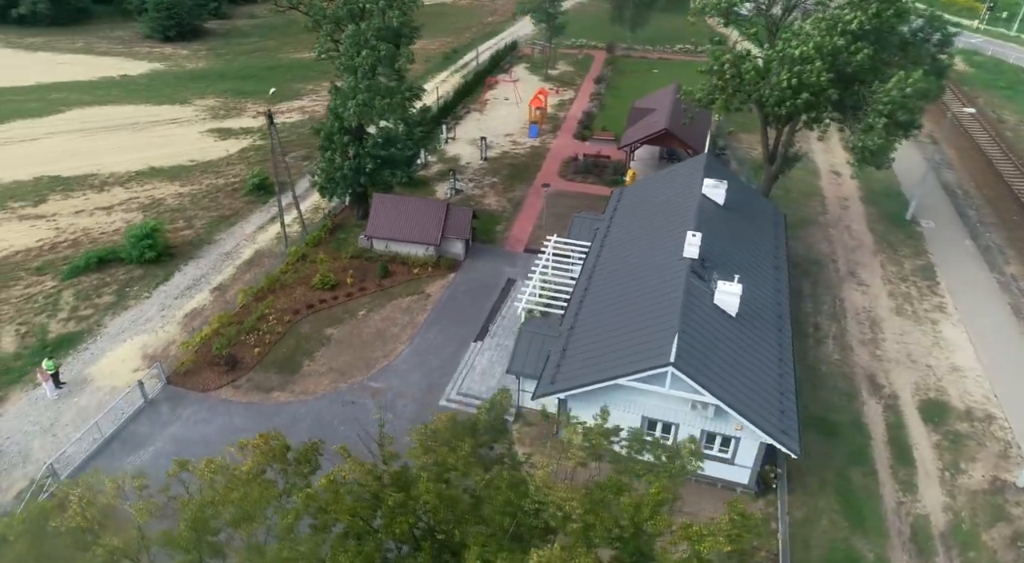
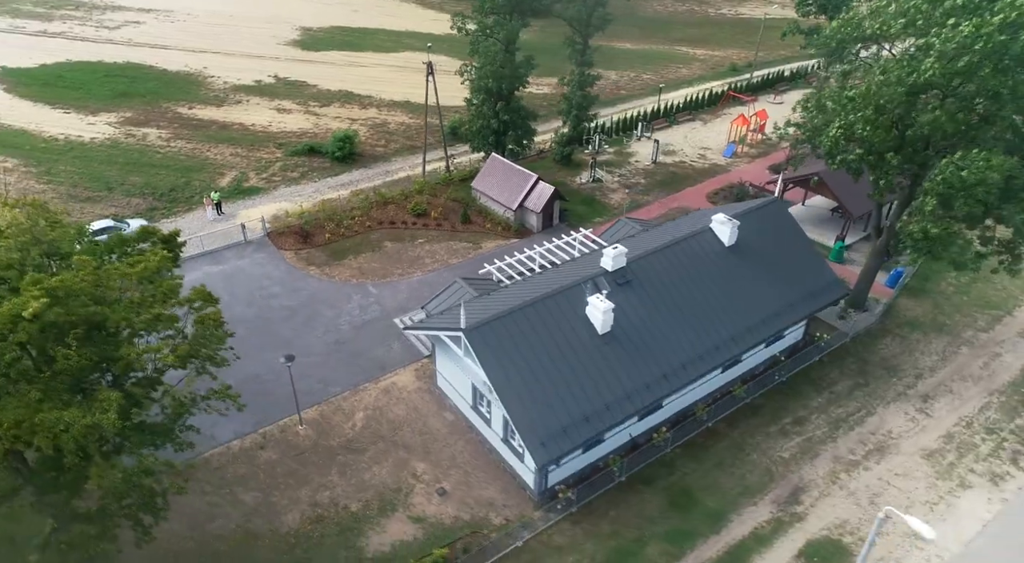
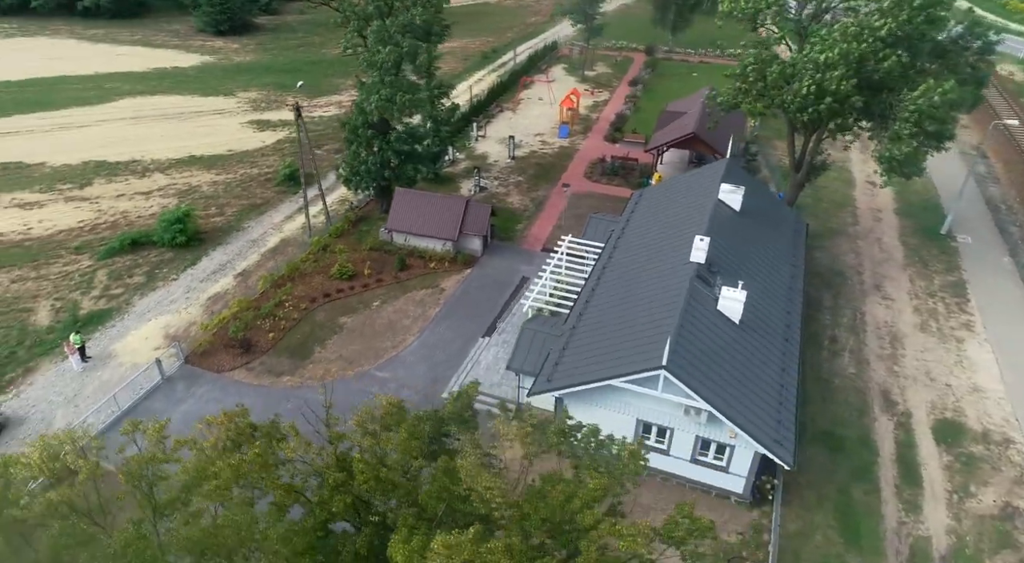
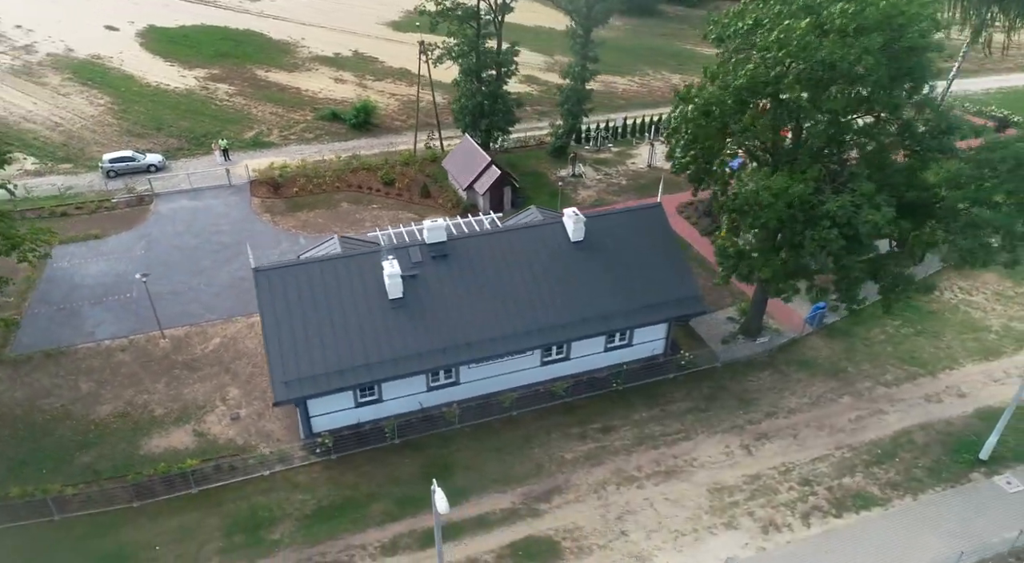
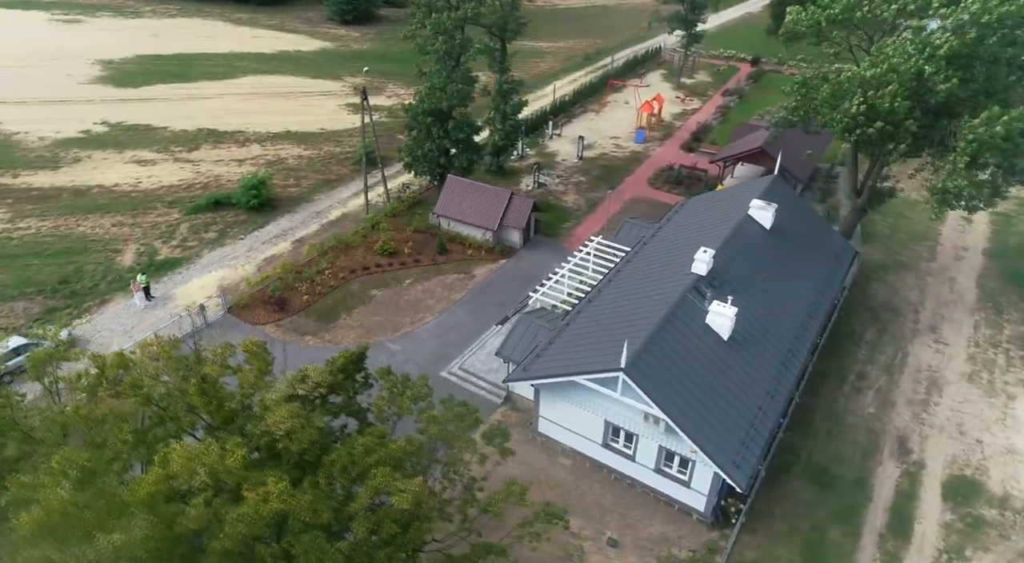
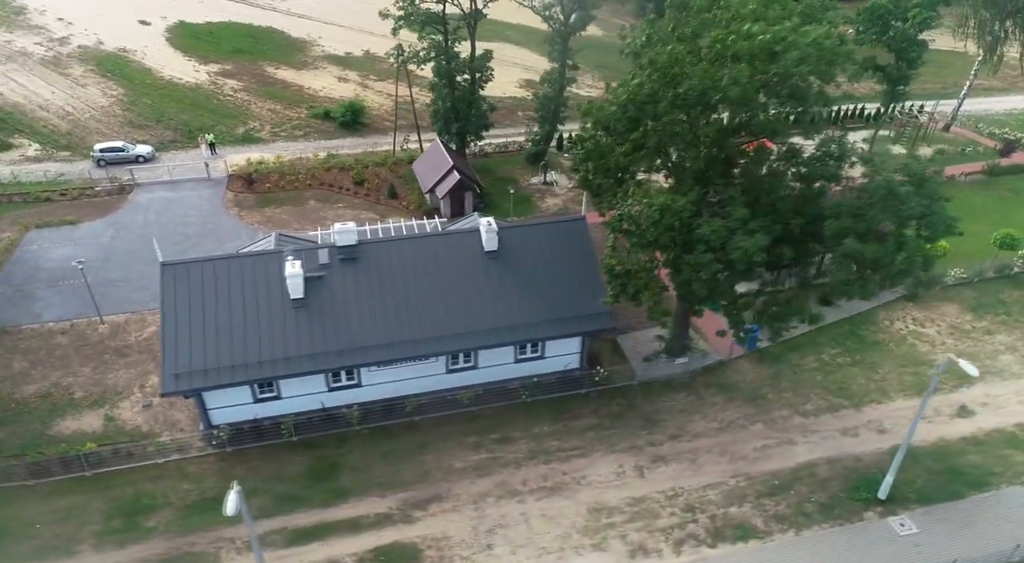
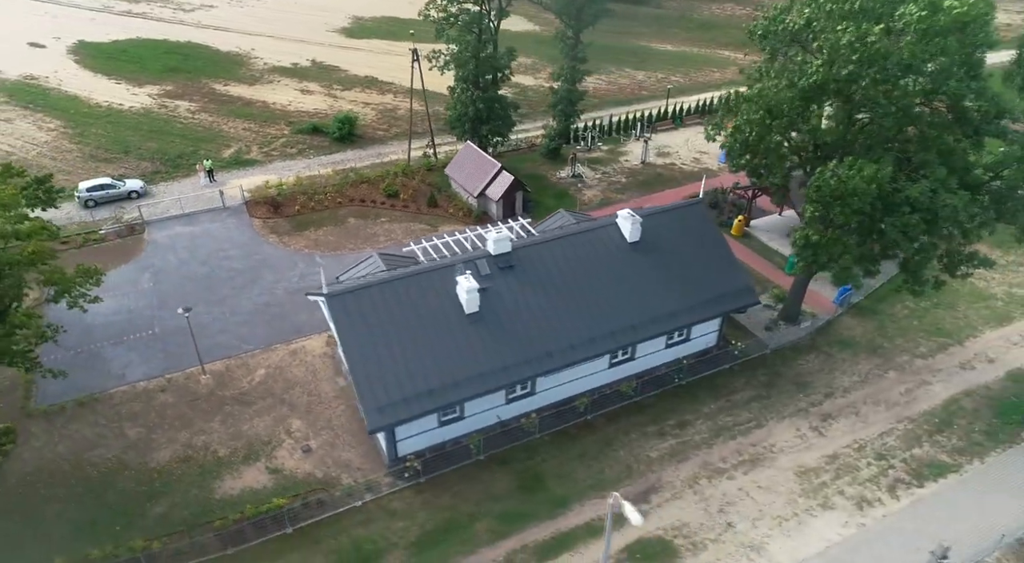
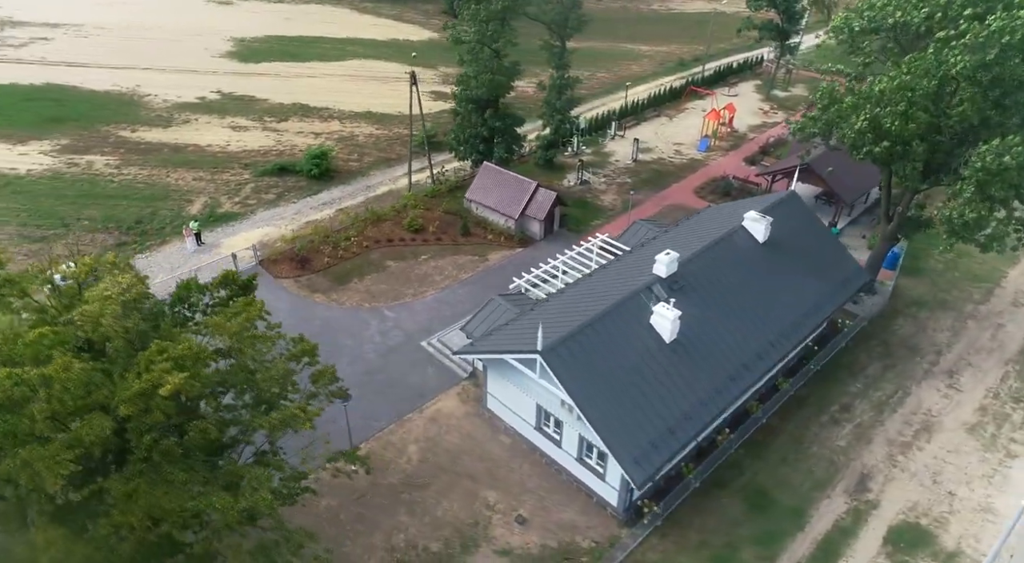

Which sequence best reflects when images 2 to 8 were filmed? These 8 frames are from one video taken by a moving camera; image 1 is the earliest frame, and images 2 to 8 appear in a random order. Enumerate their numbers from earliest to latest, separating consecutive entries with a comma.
3, 5, 8, 2, 7, 4, 6
